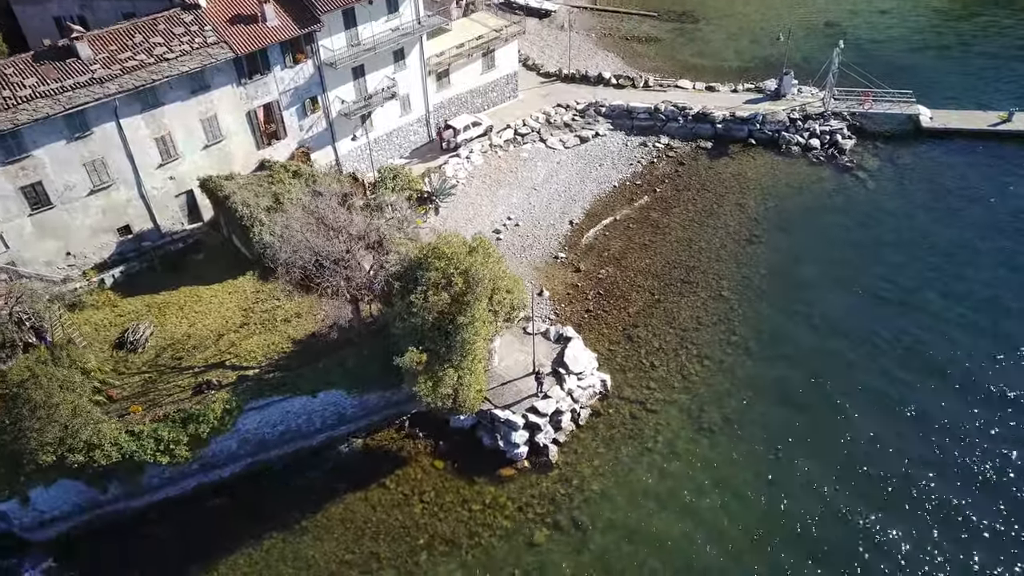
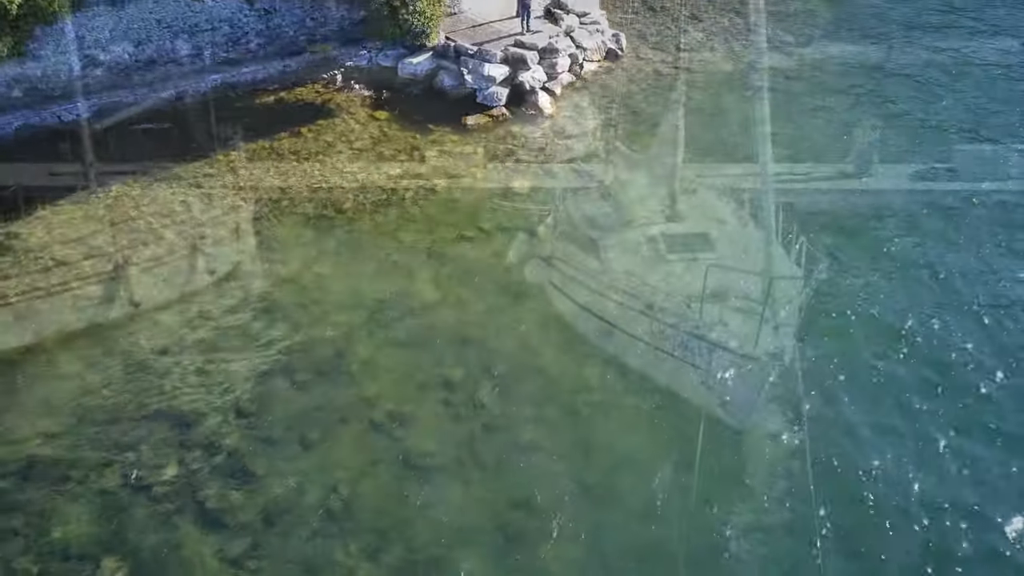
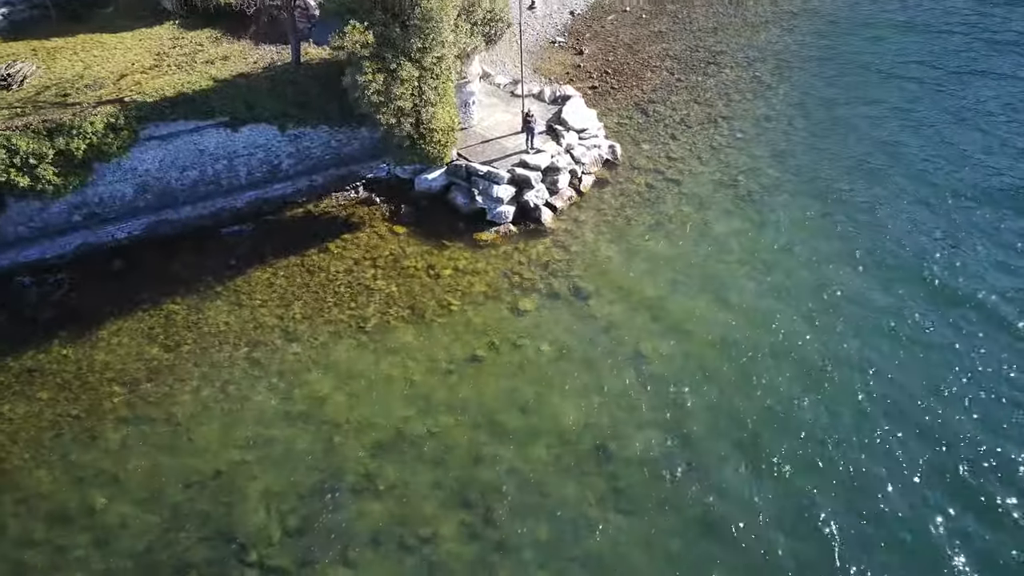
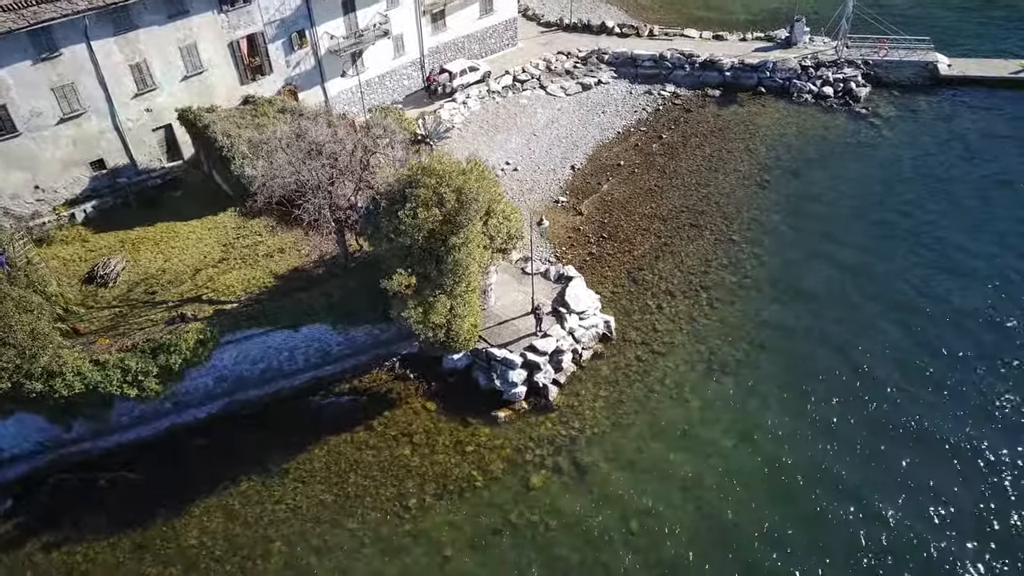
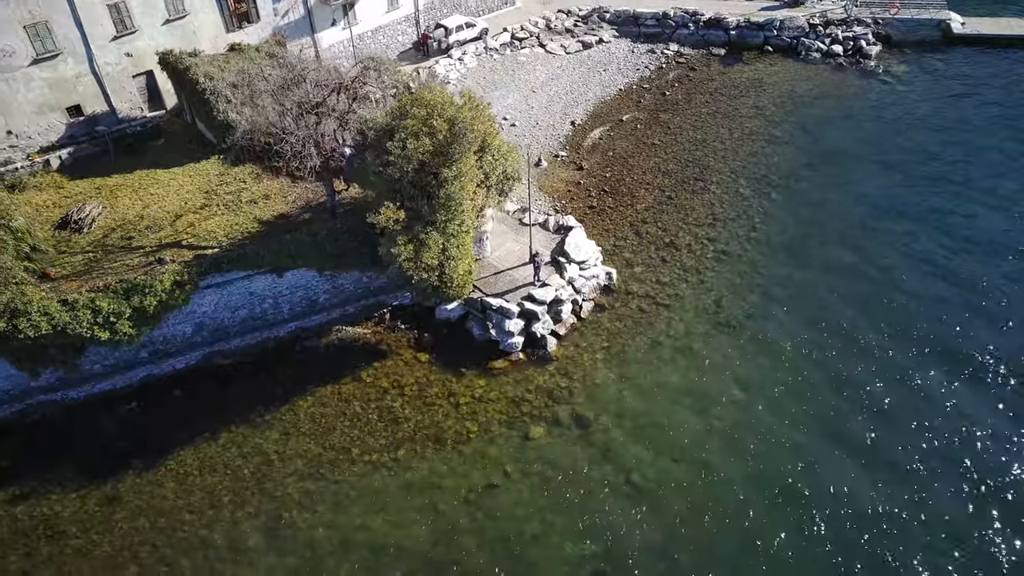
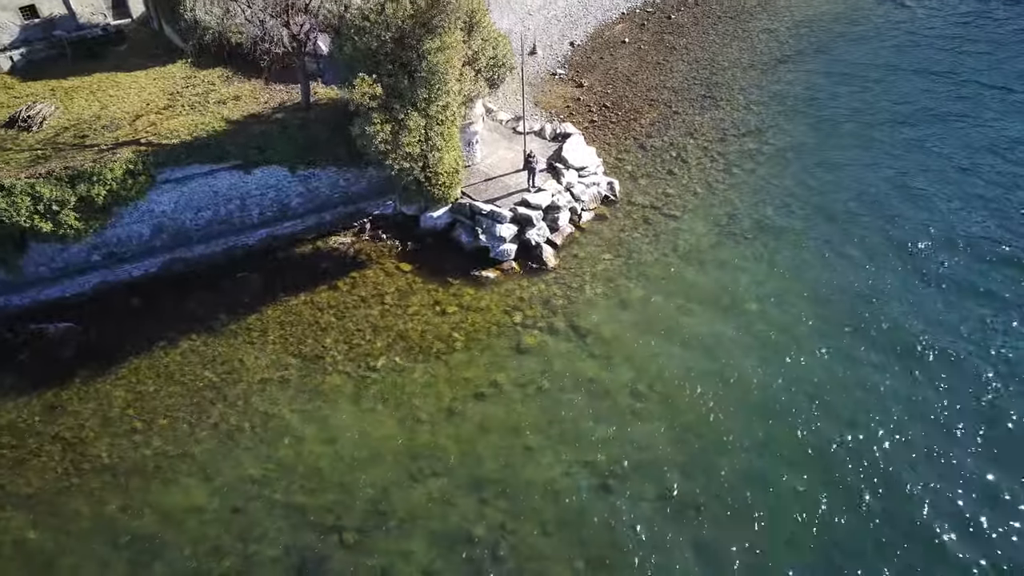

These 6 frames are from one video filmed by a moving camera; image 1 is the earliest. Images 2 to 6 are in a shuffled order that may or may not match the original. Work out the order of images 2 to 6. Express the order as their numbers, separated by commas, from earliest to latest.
4, 5, 6, 3, 2
